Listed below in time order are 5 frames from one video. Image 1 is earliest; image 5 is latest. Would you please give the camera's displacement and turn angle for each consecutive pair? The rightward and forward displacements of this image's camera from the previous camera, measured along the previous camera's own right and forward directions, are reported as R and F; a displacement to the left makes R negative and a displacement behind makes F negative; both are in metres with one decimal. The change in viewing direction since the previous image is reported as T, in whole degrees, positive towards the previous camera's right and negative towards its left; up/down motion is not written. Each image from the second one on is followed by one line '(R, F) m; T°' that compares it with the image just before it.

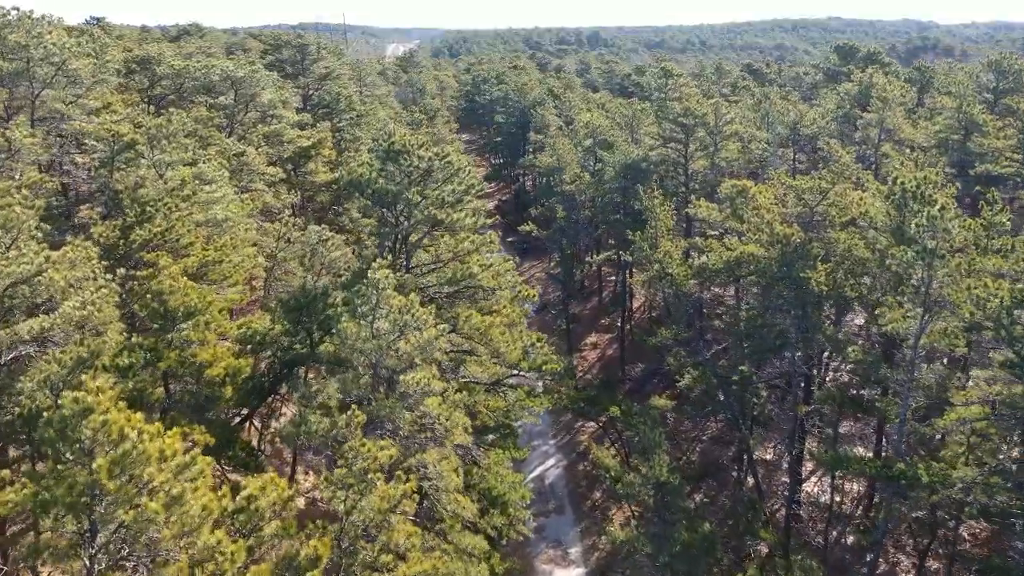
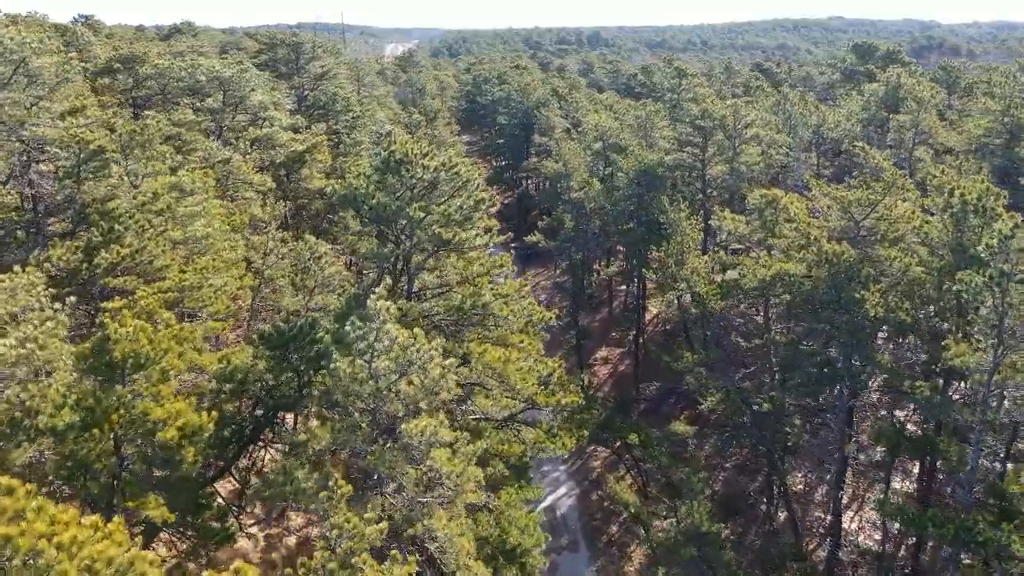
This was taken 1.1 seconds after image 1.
(-0.3, +2.2) m; 0°
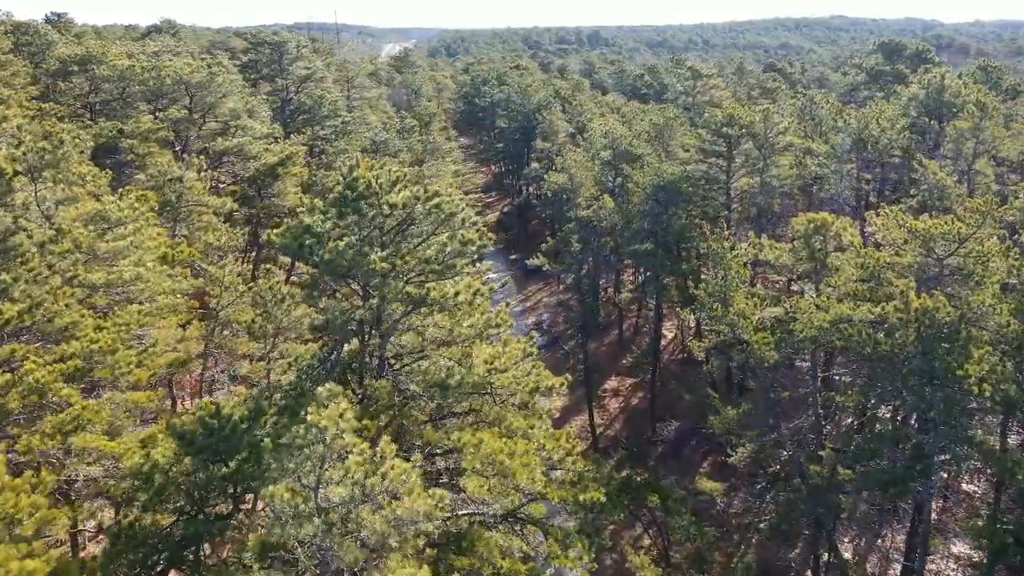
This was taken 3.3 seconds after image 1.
(0.0, +3.9) m; 0°
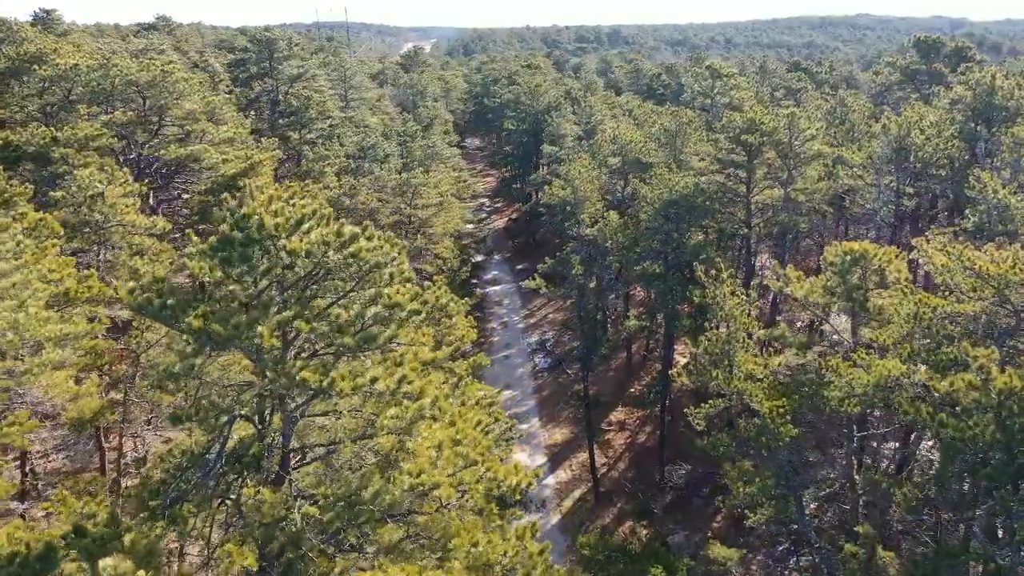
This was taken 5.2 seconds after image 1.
(+0.9, +3.4) m; -1°
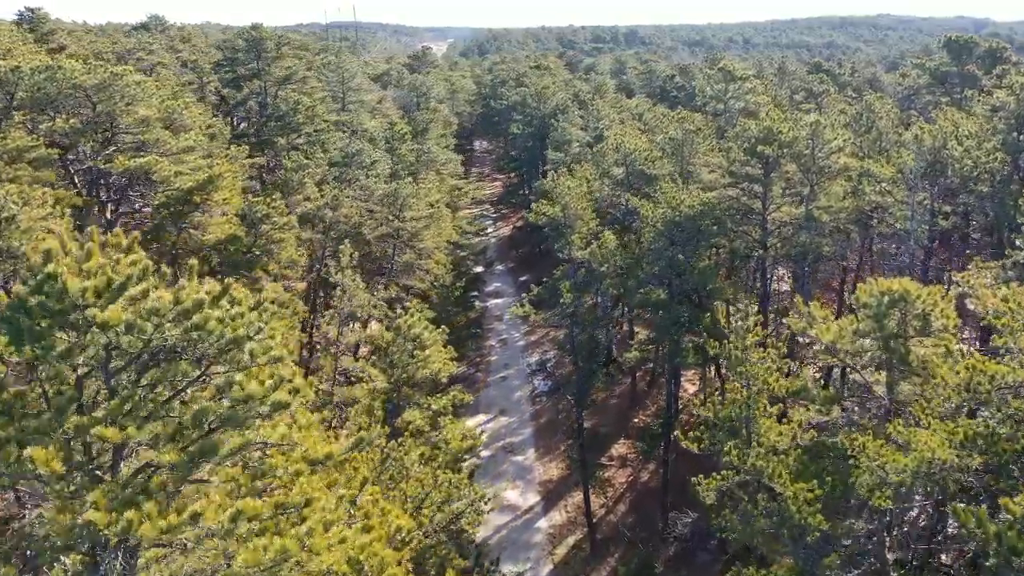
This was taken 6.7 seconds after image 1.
(+0.9, +2.7) m; -1°
